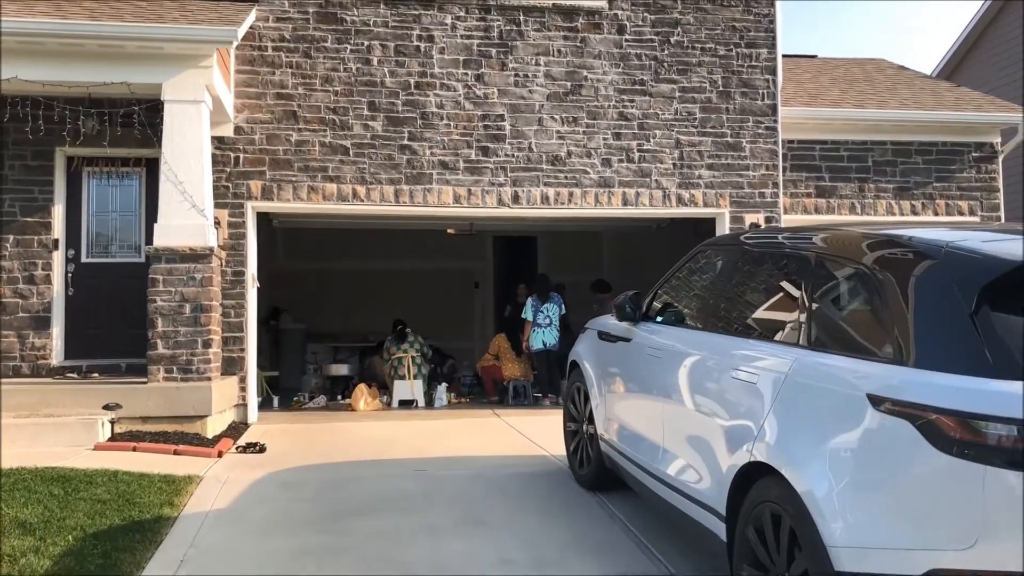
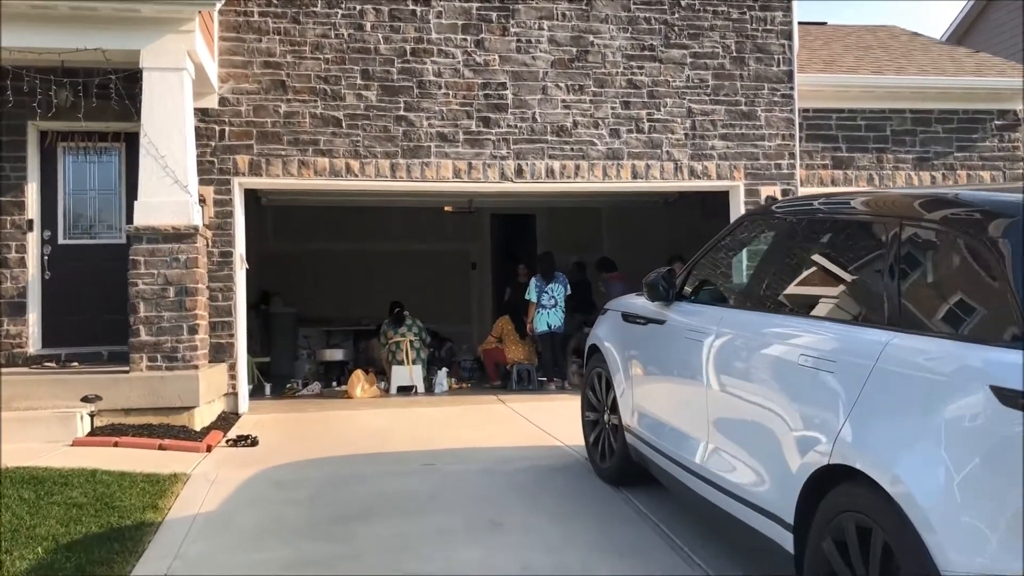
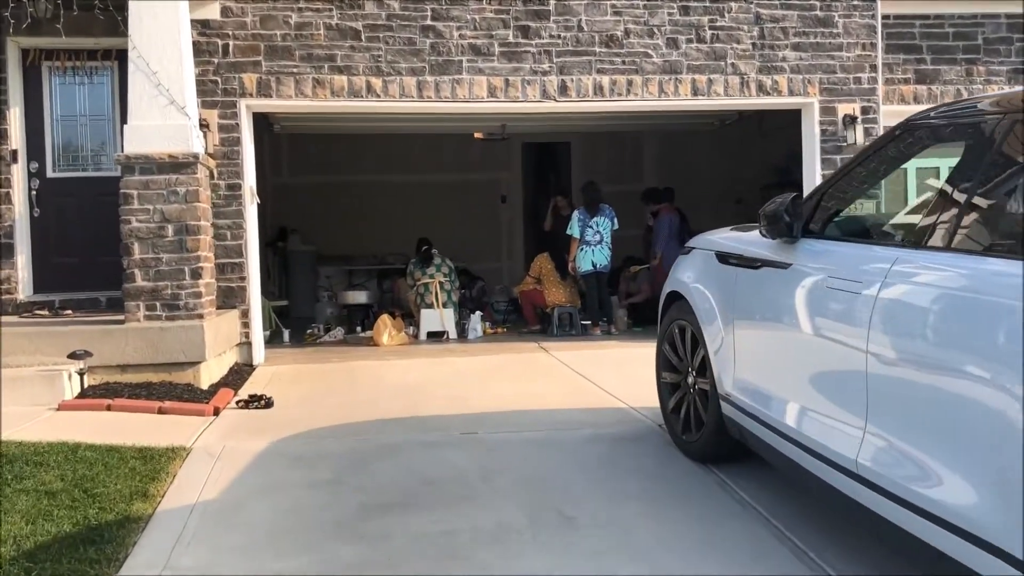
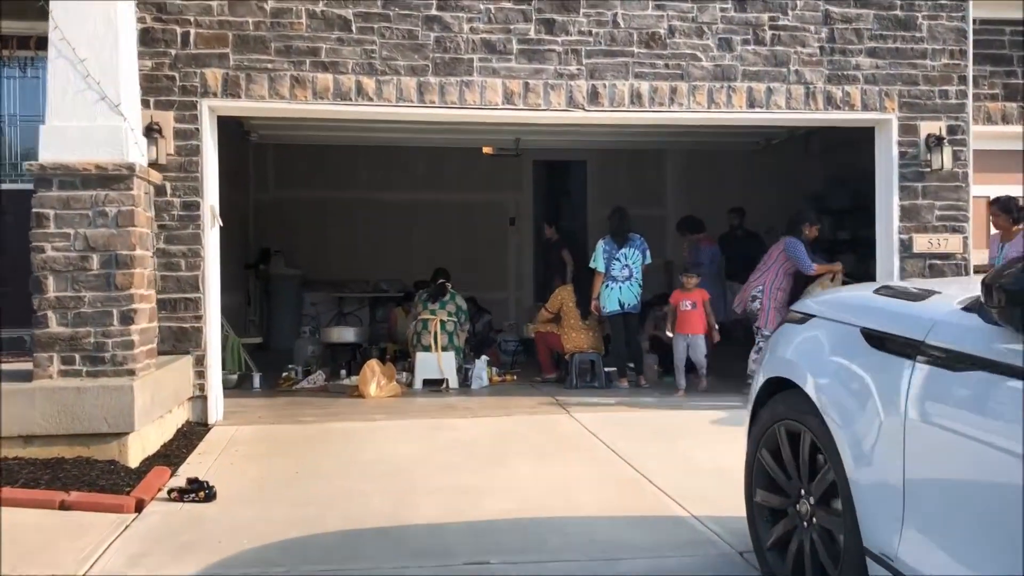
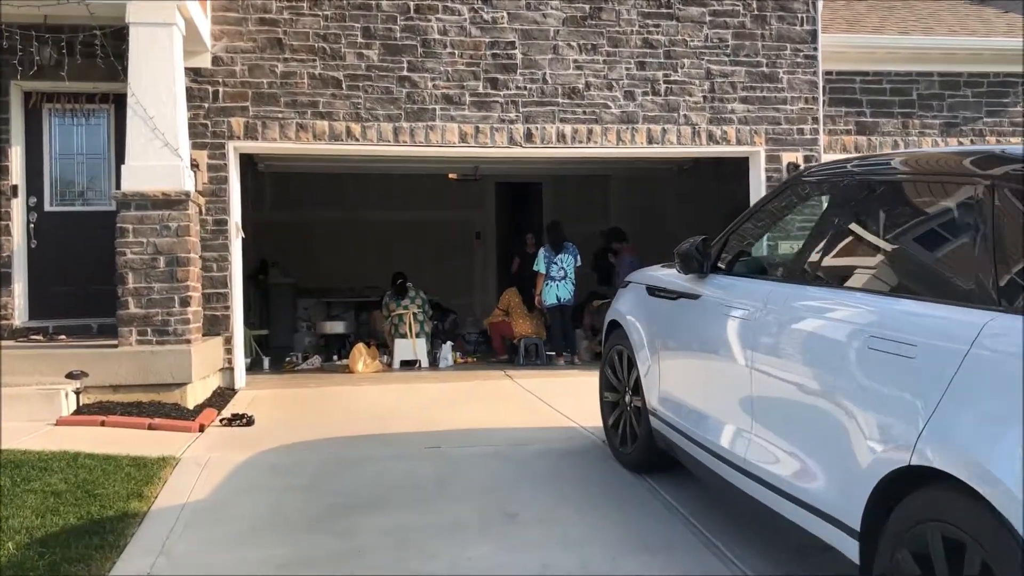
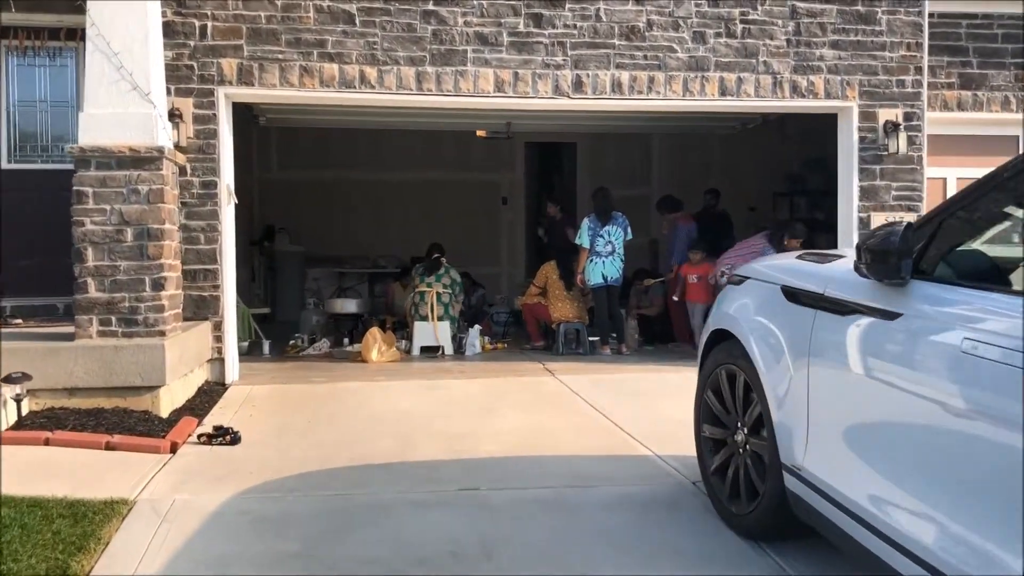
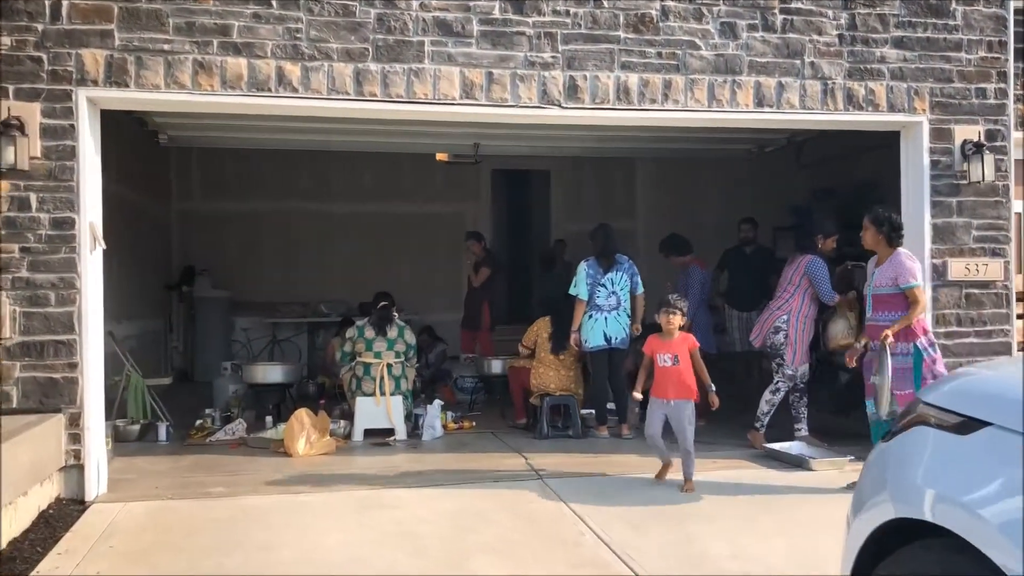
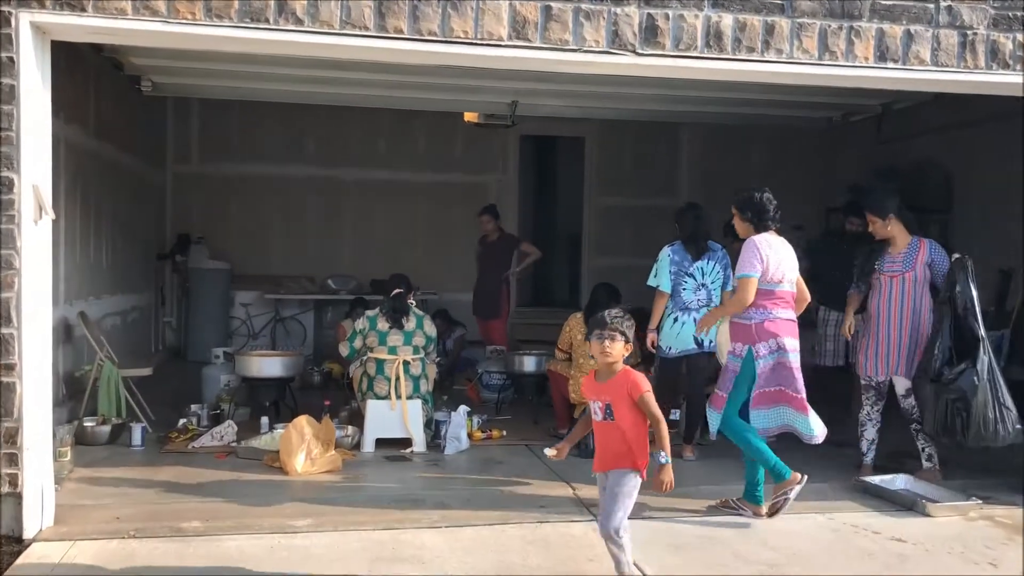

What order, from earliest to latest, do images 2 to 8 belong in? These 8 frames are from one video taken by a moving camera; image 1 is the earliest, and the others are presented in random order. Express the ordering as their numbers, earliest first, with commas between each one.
2, 5, 3, 6, 4, 7, 8
